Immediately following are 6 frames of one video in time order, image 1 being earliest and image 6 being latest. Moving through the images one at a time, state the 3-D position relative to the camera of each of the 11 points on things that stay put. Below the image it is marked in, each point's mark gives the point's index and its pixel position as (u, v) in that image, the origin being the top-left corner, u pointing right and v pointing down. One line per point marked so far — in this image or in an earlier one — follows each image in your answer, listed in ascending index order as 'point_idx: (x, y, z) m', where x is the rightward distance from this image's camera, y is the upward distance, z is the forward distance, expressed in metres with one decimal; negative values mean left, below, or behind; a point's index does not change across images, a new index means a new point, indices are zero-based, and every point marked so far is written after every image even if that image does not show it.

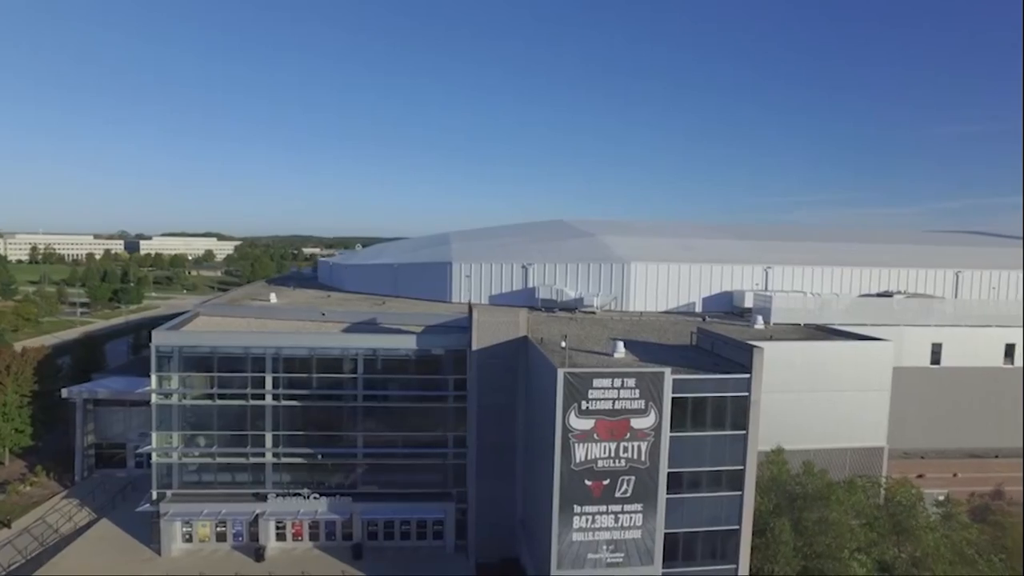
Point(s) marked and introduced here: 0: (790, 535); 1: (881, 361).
0: (+7.0, -6.2, +15.5) m
1: (+11.8, -2.4, +19.9) m
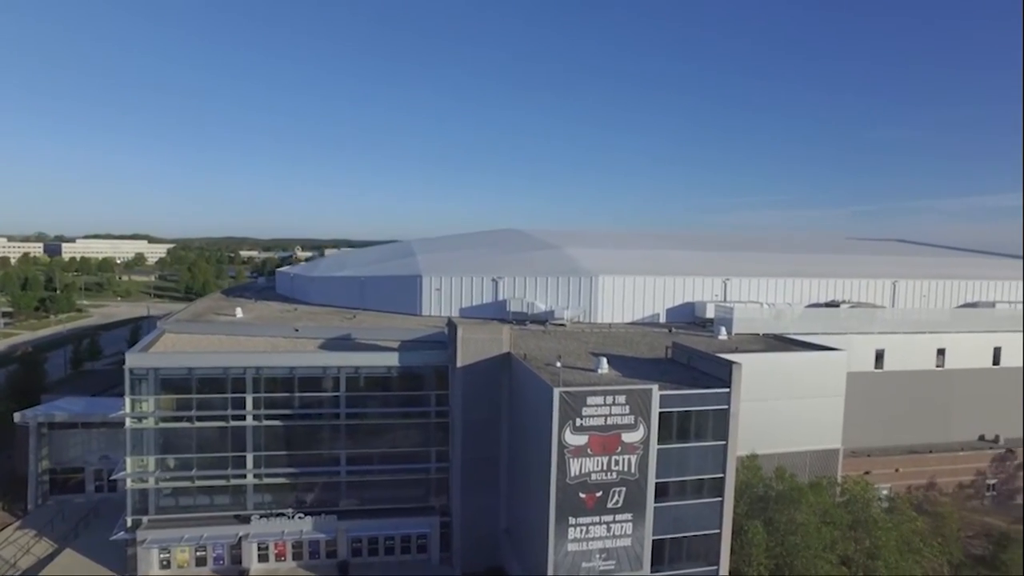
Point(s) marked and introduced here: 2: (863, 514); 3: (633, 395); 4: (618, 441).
0: (+6.8, -6.7, +16.8) m
1: (+11.2, -2.9, +21.6) m
2: (+10.5, -6.8, +18.6) m
3: (+3.1, -2.7, +15.7) m
4: (+2.7, -3.9, +15.7) m
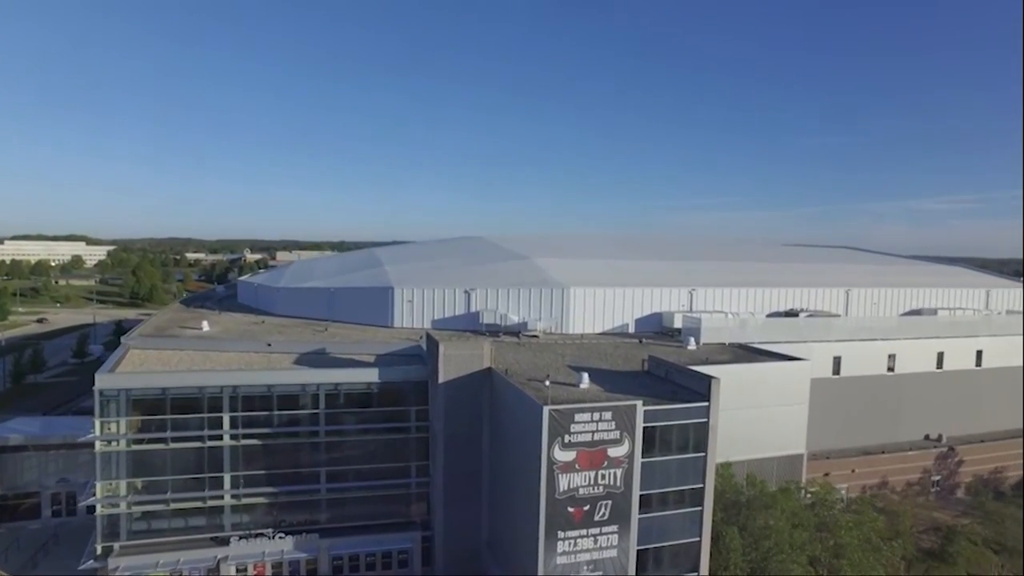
0: (+6.5, -7.2, +17.6) m
1: (+10.5, -3.4, +22.7) m
2: (+10.0, -7.2, +19.7) m
3: (+2.8, -3.2, +16.3) m
4: (+2.4, -4.4, +16.2) m
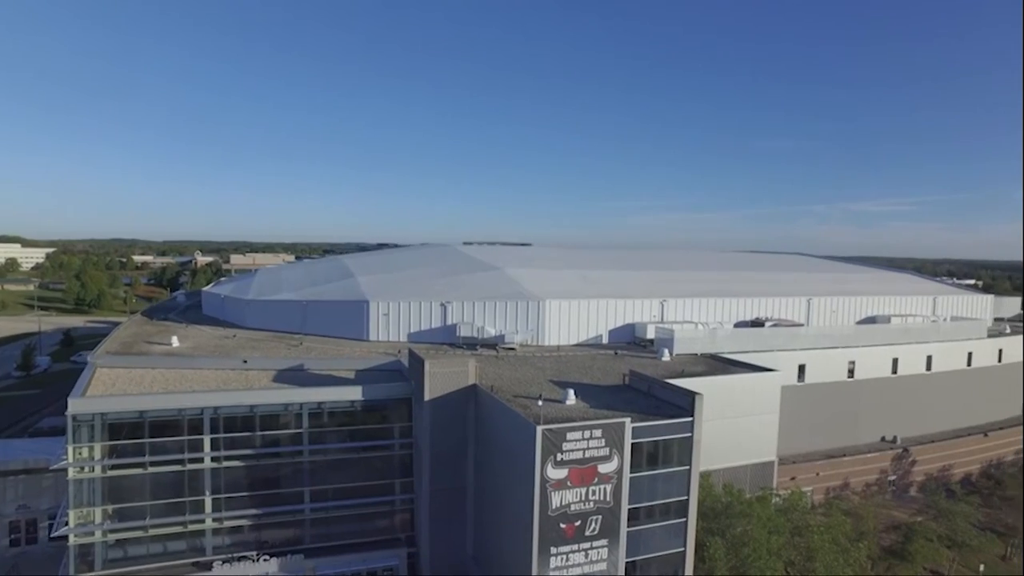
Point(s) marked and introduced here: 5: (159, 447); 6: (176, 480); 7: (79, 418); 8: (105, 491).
0: (+6.2, -7.7, +18.4) m
1: (+9.8, -3.9, +23.7) m
2: (+9.6, -7.8, +20.7) m
3: (+2.6, -3.8, +16.7) m
4: (+2.2, -4.9, +16.7) m
5: (-11.2, -5.1, +19.8) m
6: (-10.8, -6.2, +20.0) m
7: (-13.3, -4.0, +19.1) m
8: (-12.7, -6.3, +19.4) m
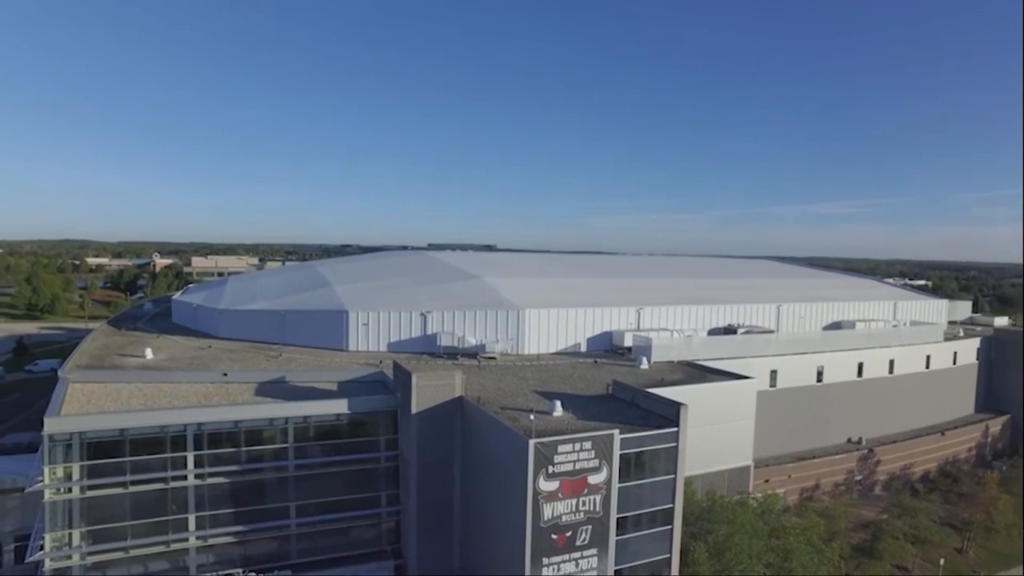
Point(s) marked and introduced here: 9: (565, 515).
0: (+5.9, -8.1, +19.0) m
1: (+9.2, -4.3, +24.5) m
2: (+9.1, -8.2, +21.5) m
3: (+2.4, -4.2, +17.1) m
4: (+2.0, -5.3, +17.0) m
5: (-11.6, -5.5, +19.4) m
6: (-11.2, -6.6, +19.6) m
7: (-13.6, -4.5, +18.7) m
8: (-13.1, -6.8, +19.0) m
9: (+1.4, -6.1, +16.8) m
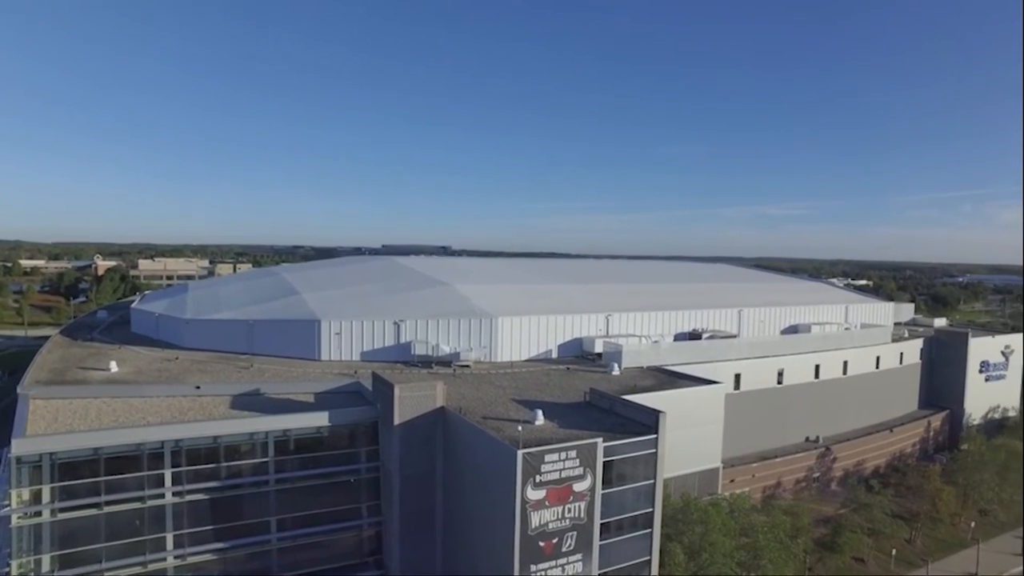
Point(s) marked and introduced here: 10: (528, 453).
0: (+5.4, -8.5, +19.7) m
1: (+8.2, -4.6, +25.5) m
2: (+8.4, -8.5, +22.5) m
3: (+2.0, -4.6, +17.7) m
4: (+1.6, -5.7, +17.5) m
5: (-12.1, -6.0, +18.9) m
6: (-11.7, -7.1, +19.2) m
7: (-14.1, -5.0, +18.0) m
8: (-13.5, -7.3, +18.4) m
9: (+1.1, -6.5, +17.3) m
10: (+0.4, -4.5, +16.8) m
